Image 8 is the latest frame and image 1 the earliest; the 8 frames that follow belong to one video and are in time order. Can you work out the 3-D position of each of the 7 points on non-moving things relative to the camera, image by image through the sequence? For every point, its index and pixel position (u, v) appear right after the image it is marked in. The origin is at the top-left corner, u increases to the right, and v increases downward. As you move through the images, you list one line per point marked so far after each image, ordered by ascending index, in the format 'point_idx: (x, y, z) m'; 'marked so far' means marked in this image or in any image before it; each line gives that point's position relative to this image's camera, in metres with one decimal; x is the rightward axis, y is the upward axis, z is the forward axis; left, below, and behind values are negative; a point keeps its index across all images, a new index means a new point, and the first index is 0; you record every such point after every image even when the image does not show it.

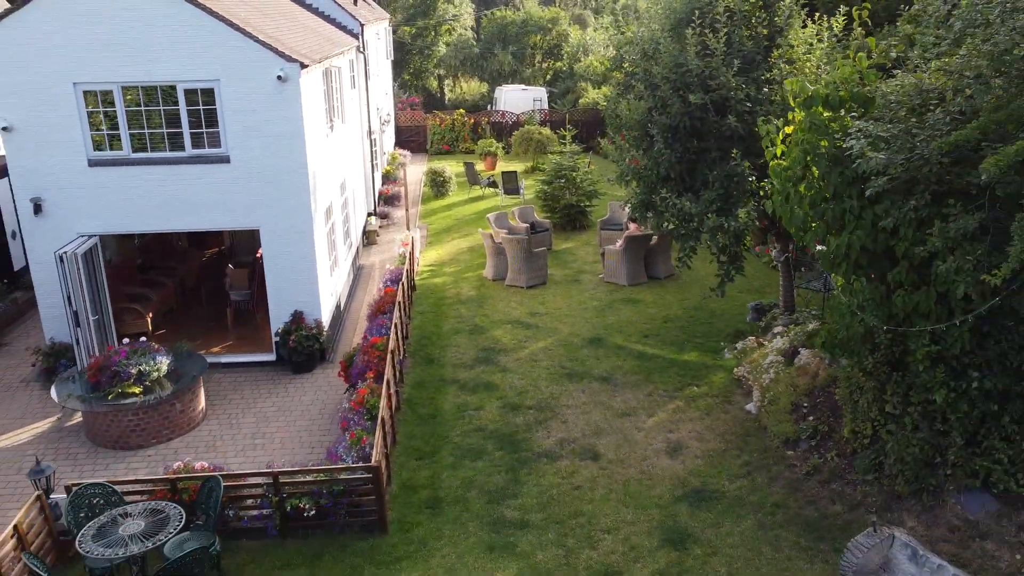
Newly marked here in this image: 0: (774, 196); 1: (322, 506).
0: (+2.9, +1.0, +9.0) m
1: (-1.9, -2.2, +8.1) m
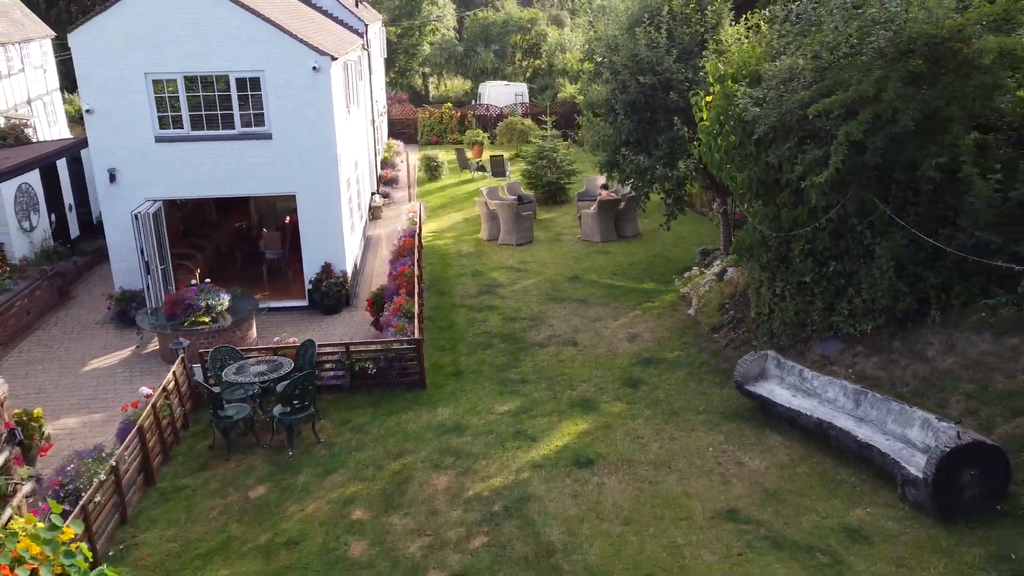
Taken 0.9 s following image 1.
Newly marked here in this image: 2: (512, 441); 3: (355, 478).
0: (+2.9, +2.1, +12.4) m
1: (-1.8, -1.1, +11.4) m
2: (0.0, -1.8, +9.5) m
3: (-1.8, -2.1, +9.0) m
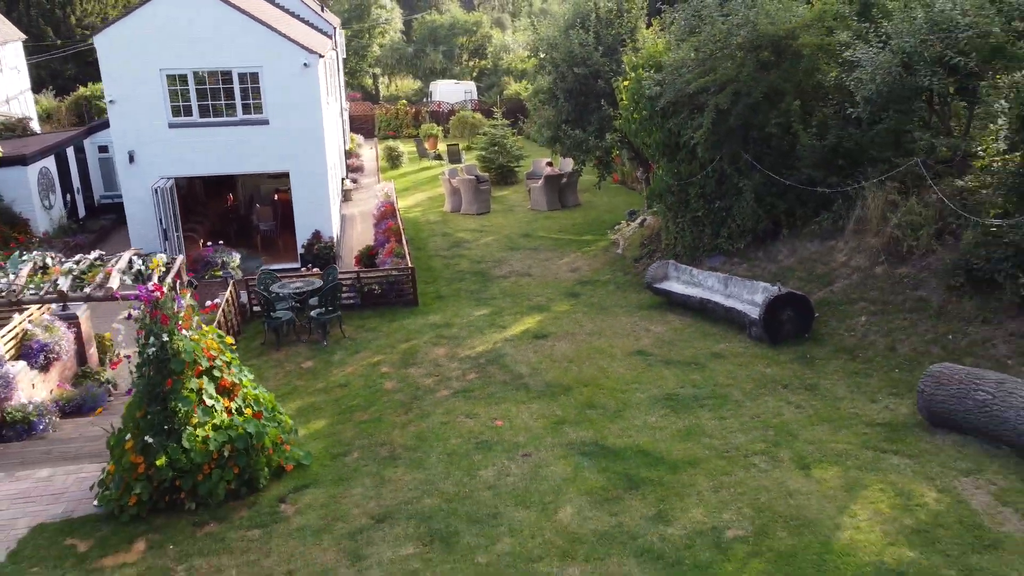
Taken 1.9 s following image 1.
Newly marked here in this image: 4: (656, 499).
0: (+2.3, +3.3, +16.3) m
1: (-2.3, 0.0, +15.0) m
2: (-0.4, -0.7, +13.2) m
3: (-2.1, -1.0, +12.6) m
4: (+1.3, -1.8, +7.0) m
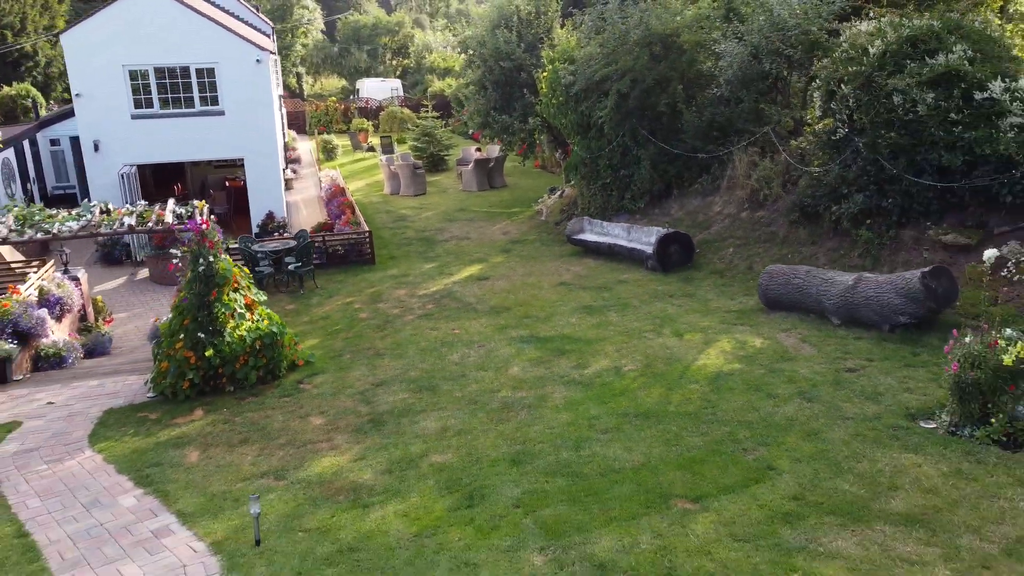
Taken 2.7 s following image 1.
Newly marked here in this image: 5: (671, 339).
0: (+0.8, +4.3, +19.4) m
1: (-3.6, +0.8, +17.6) m
2: (-1.5, +0.2, +16.0) m
3: (-3.1, -0.2, +15.3) m
4: (+0.8, -0.9, +10.0) m
5: (+2.0, -0.6, +10.3) m
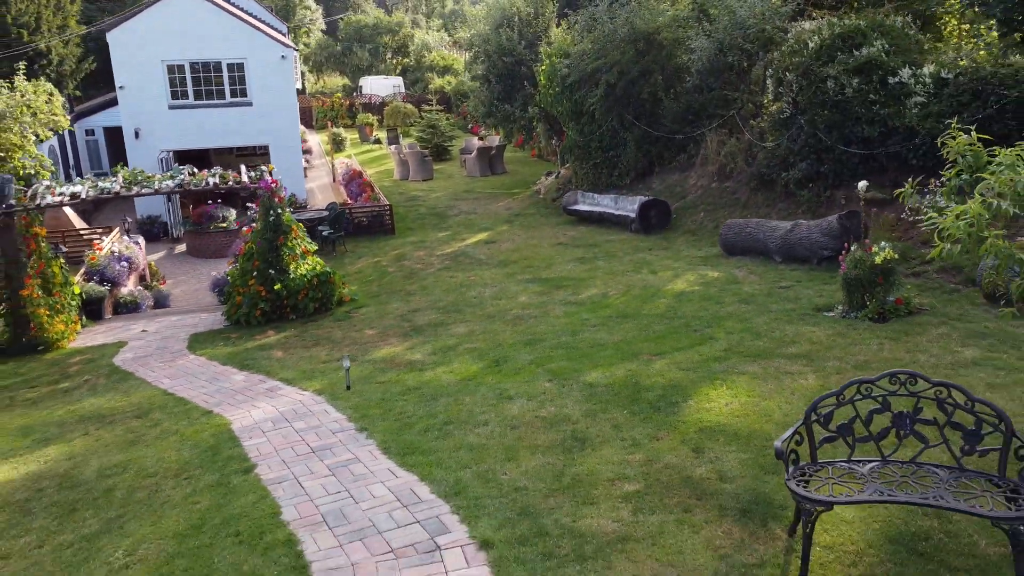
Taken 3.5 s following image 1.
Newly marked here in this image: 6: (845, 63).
0: (+0.8, +5.1, +21.9) m
1: (-3.5, +1.7, +20.1) m
2: (-1.4, +1.0, +18.6) m
3: (-3.0, +0.7, +17.8) m
4: (+1.0, 0.0, +12.6) m
5: (+2.1, +0.2, +12.8) m
6: (+5.4, +3.6, +13.1) m
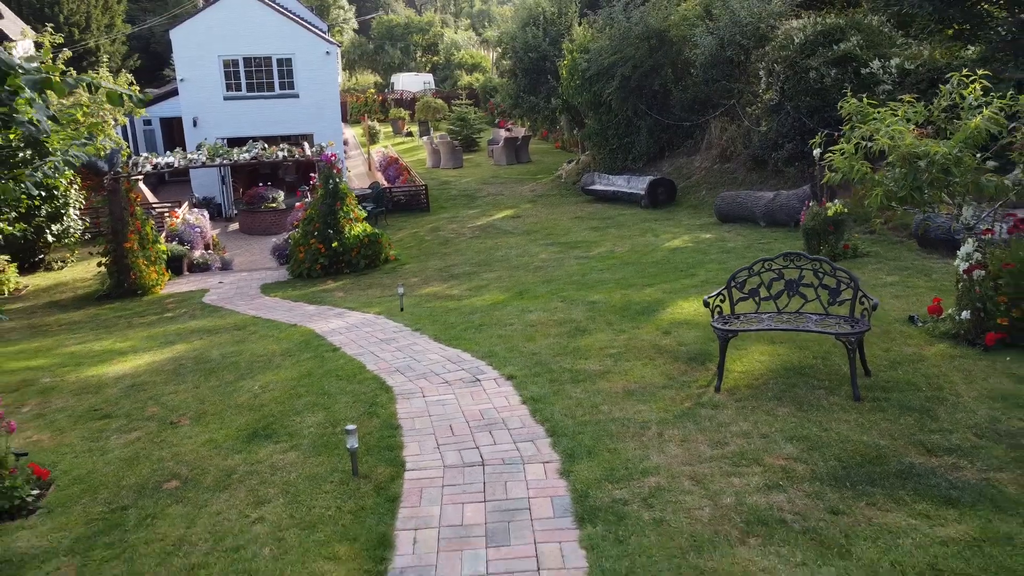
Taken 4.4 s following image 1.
0: (+1.6, +5.9, +24.1) m
1: (-2.9, +2.5, +22.4) m
2: (-0.8, +1.8, +20.8) m
3: (-2.4, +1.4, +20.1) m
4: (+1.3, +0.7, +14.8) m
5: (+2.5, +0.9, +14.9) m
6: (+5.8, +4.3, +15.1) m
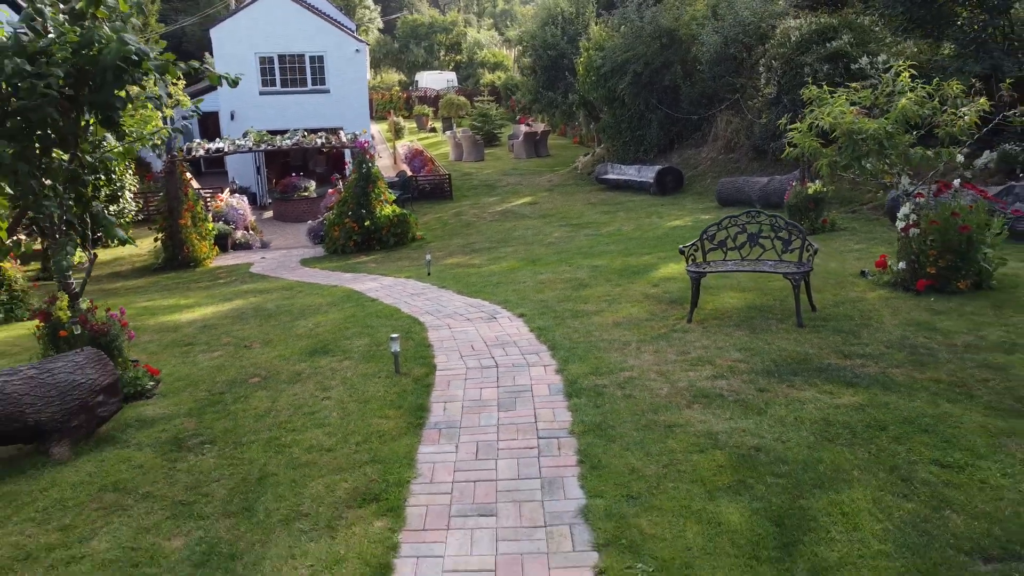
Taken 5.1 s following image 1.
0: (+2.2, +6.3, +25.5) m
1: (-2.3, +3.0, +23.9) m
2: (-0.3, +2.3, +22.2) m
3: (-2.0, +1.9, +21.6) m
4: (+1.7, +1.2, +16.1) m
5: (+2.9, +1.4, +16.3) m
6: (+6.2, +4.7, +16.4) m
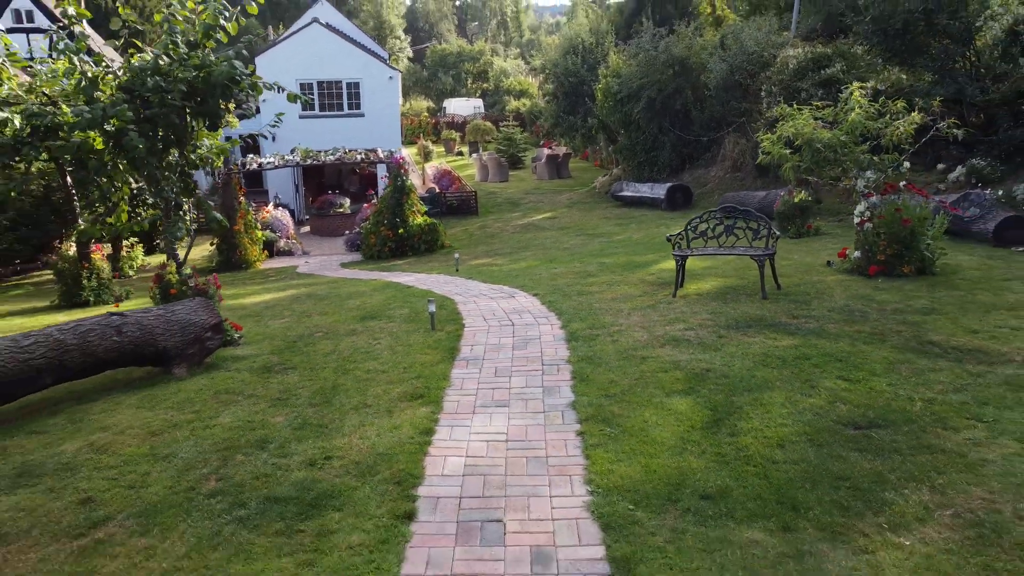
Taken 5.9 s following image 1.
0: (+2.9, +6.0, +27.2) m
1: (-1.7, +2.7, +25.7) m
2: (+0.3, +2.0, +23.9) m
3: (-1.4, +1.7, +23.3) m
4: (+2.1, +1.1, +17.7) m
5: (+3.3, +1.3, +17.9) m
6: (+6.6, +4.6, +18.0) m
